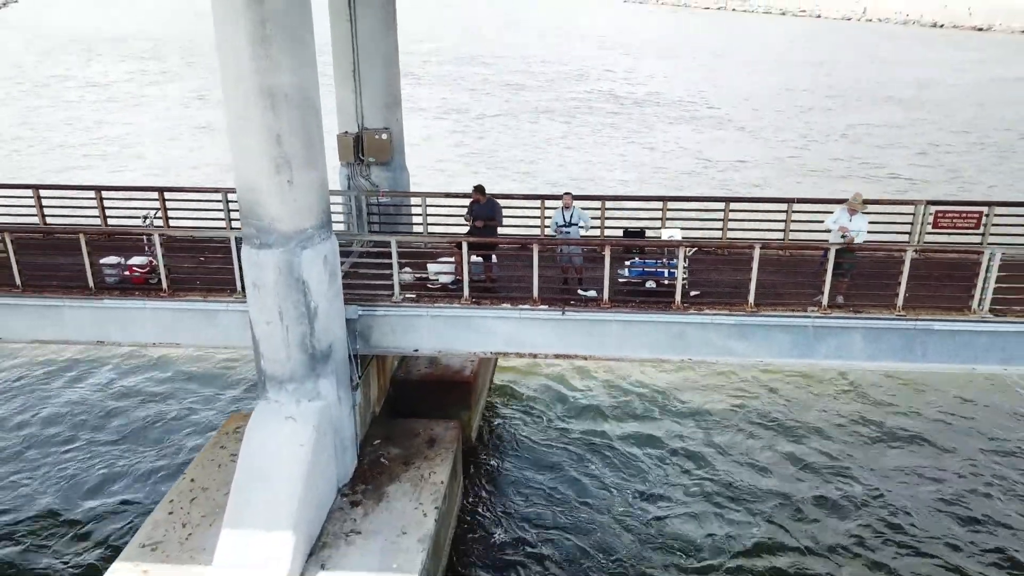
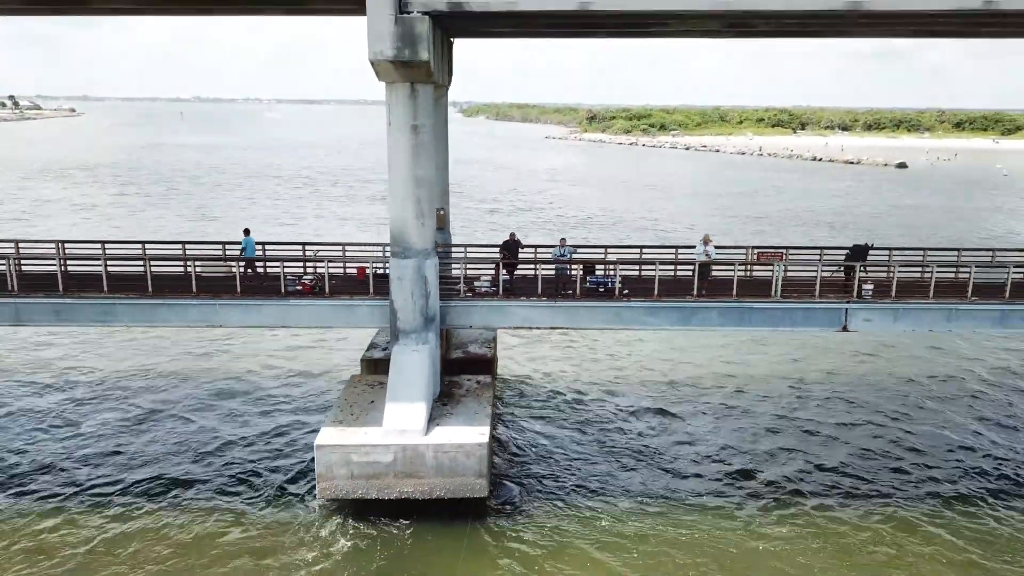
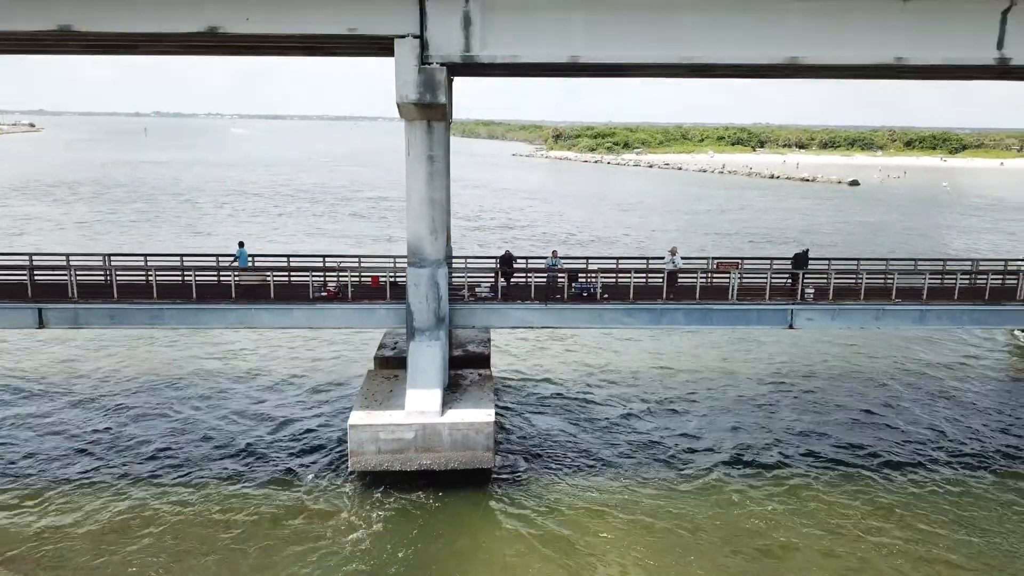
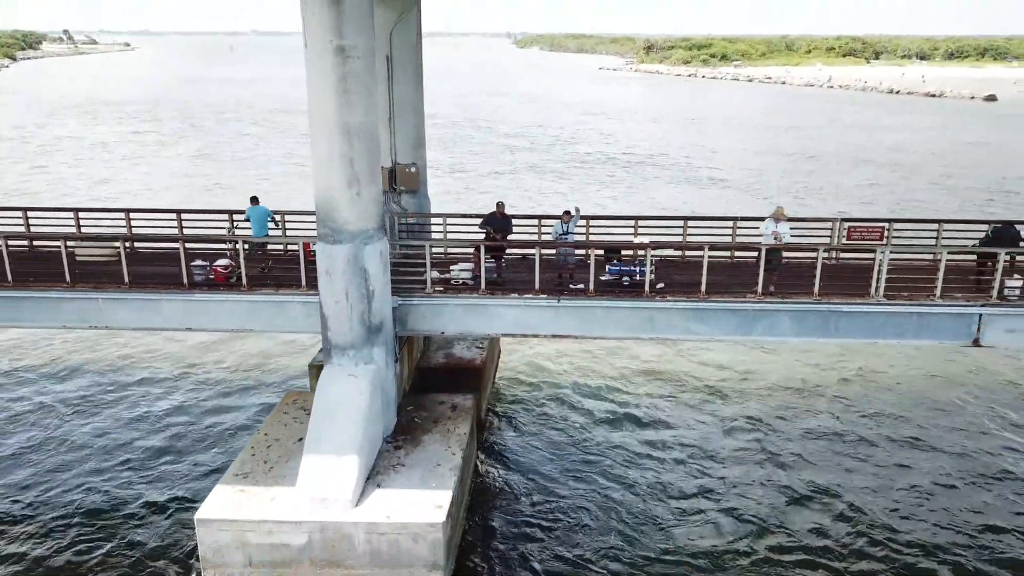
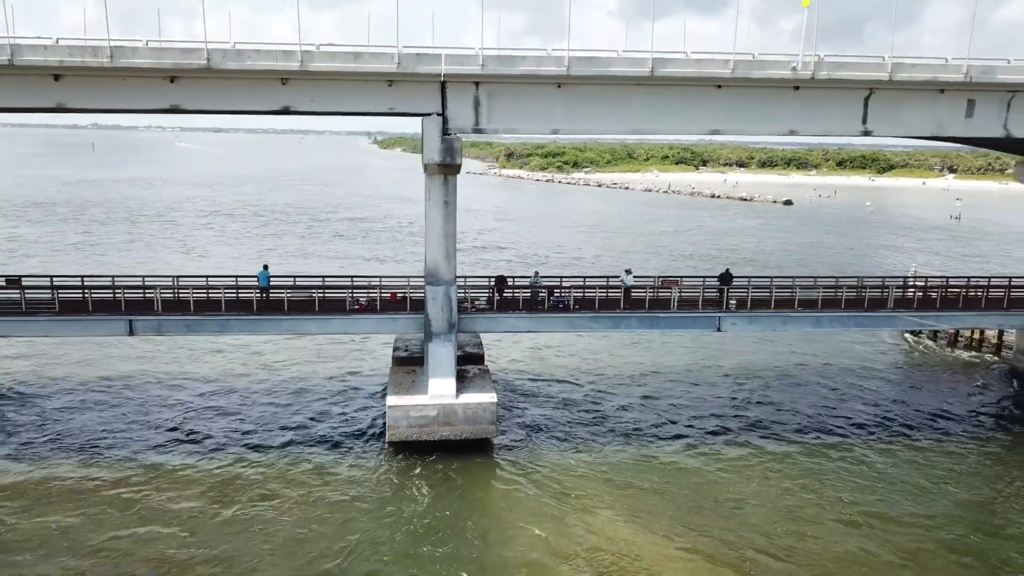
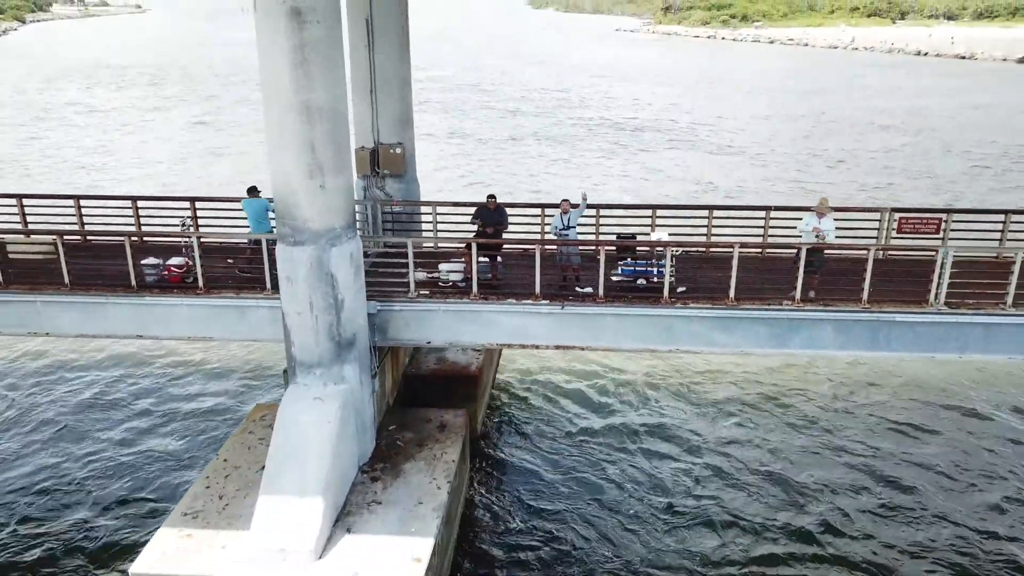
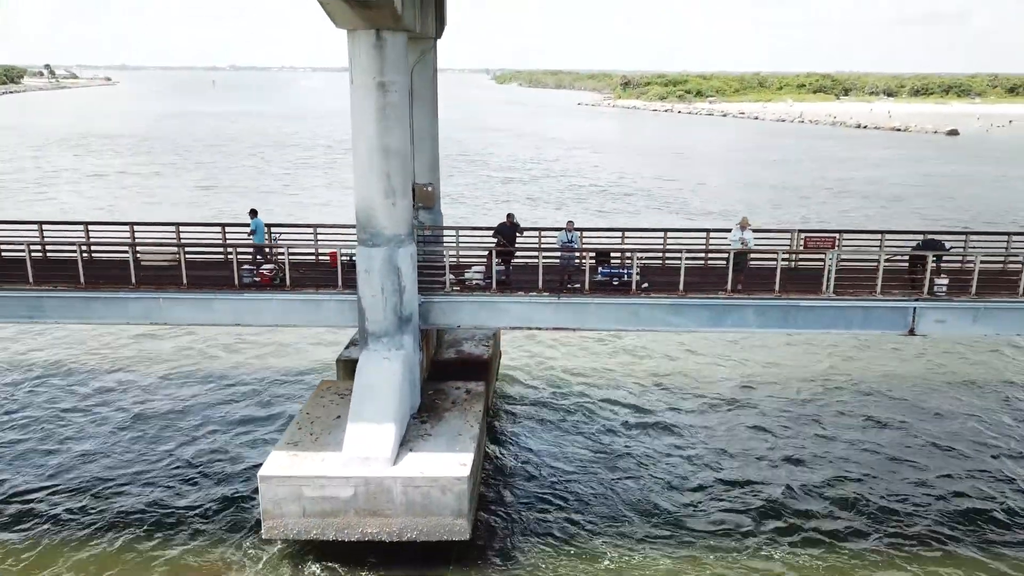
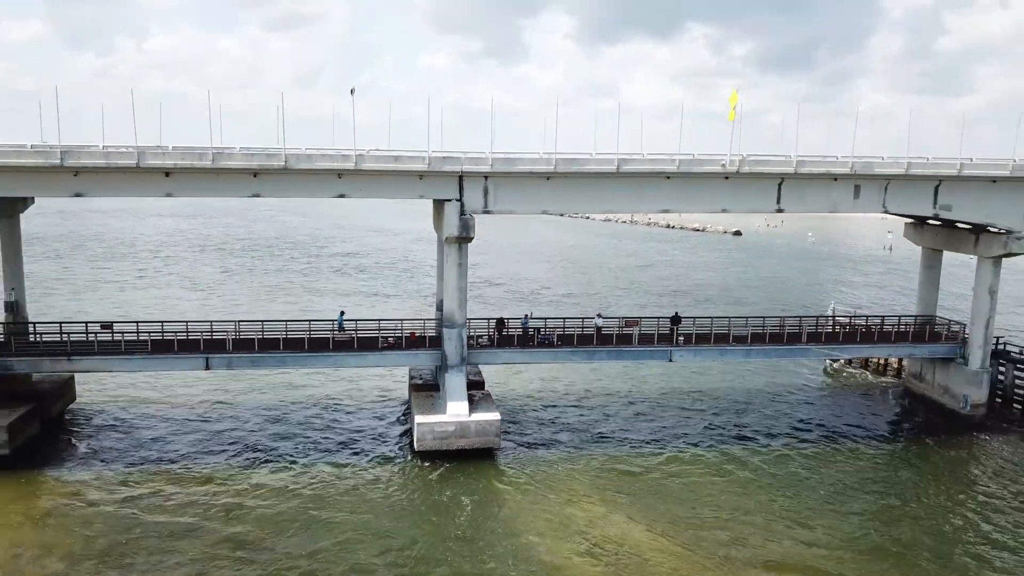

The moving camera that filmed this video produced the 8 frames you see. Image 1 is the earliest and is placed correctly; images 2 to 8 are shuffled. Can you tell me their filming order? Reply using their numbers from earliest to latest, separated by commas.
6, 4, 7, 2, 3, 5, 8
